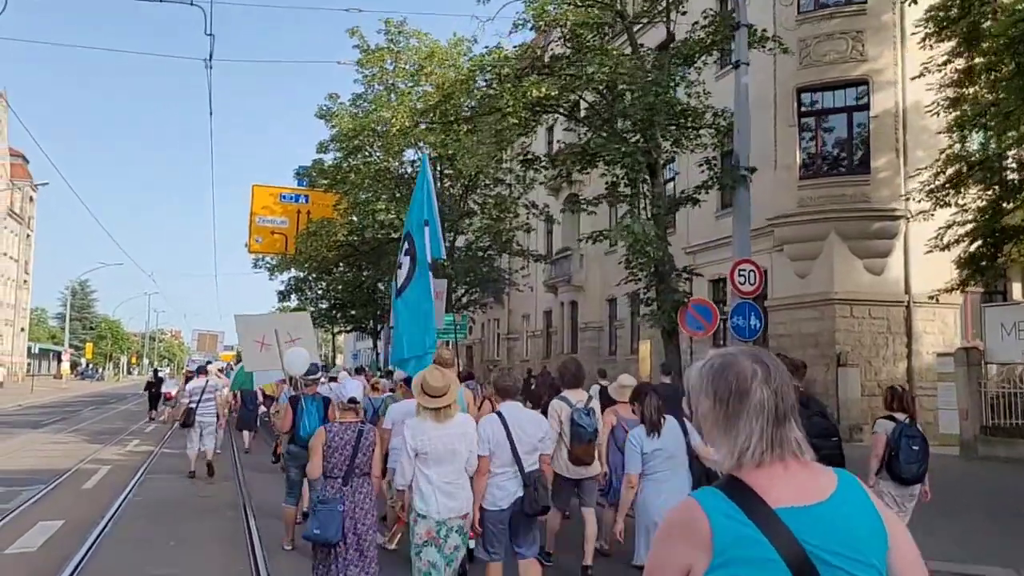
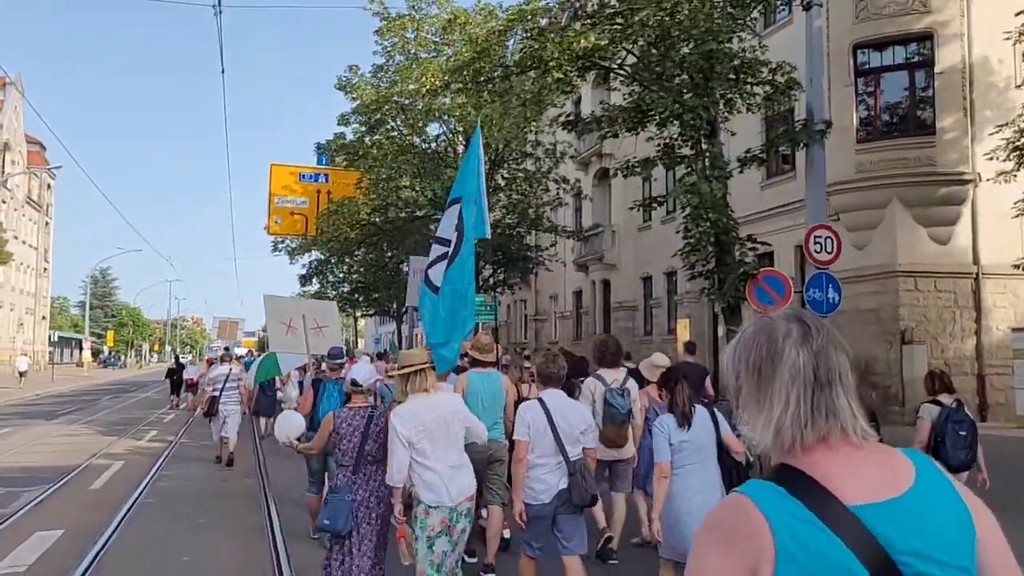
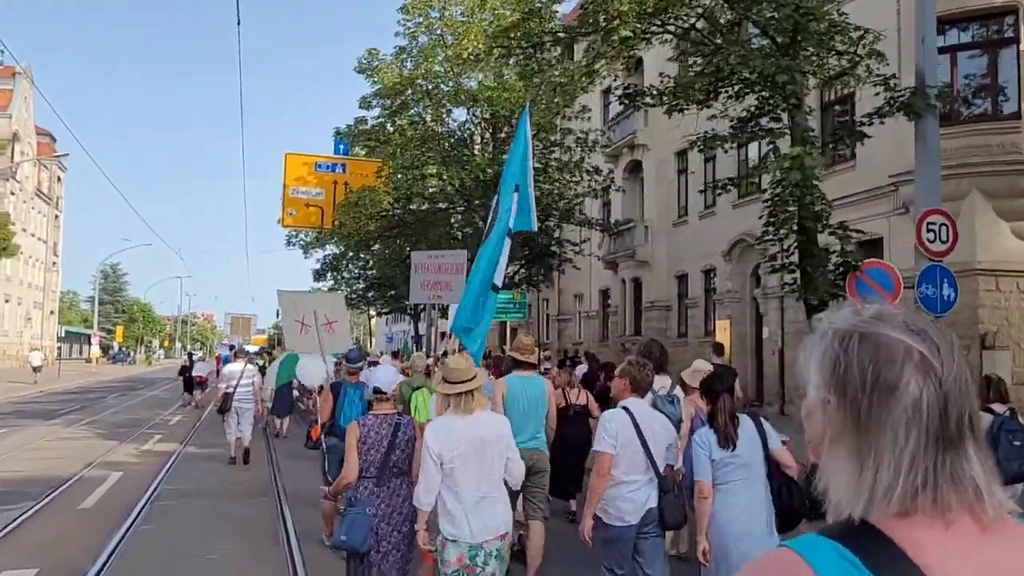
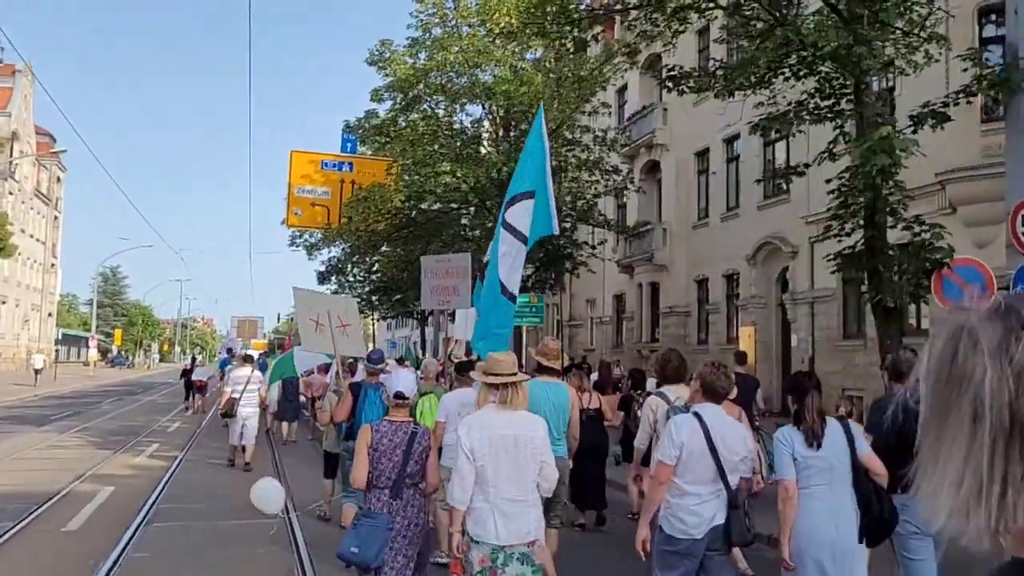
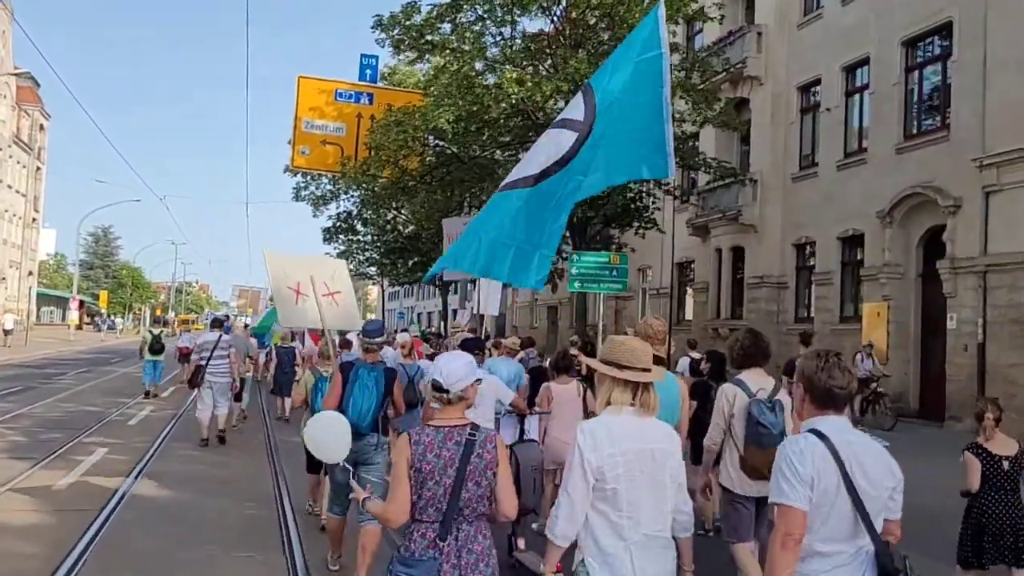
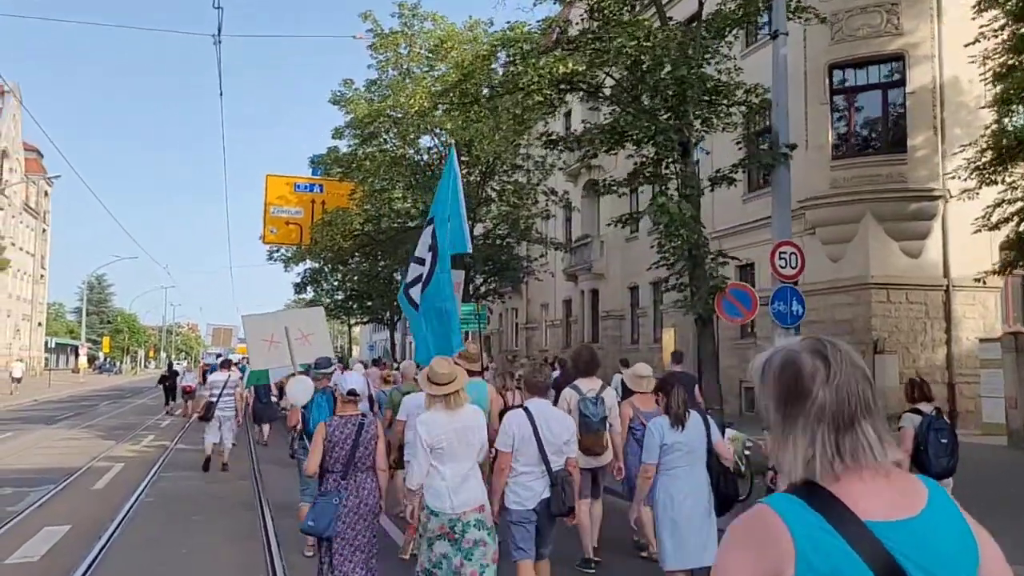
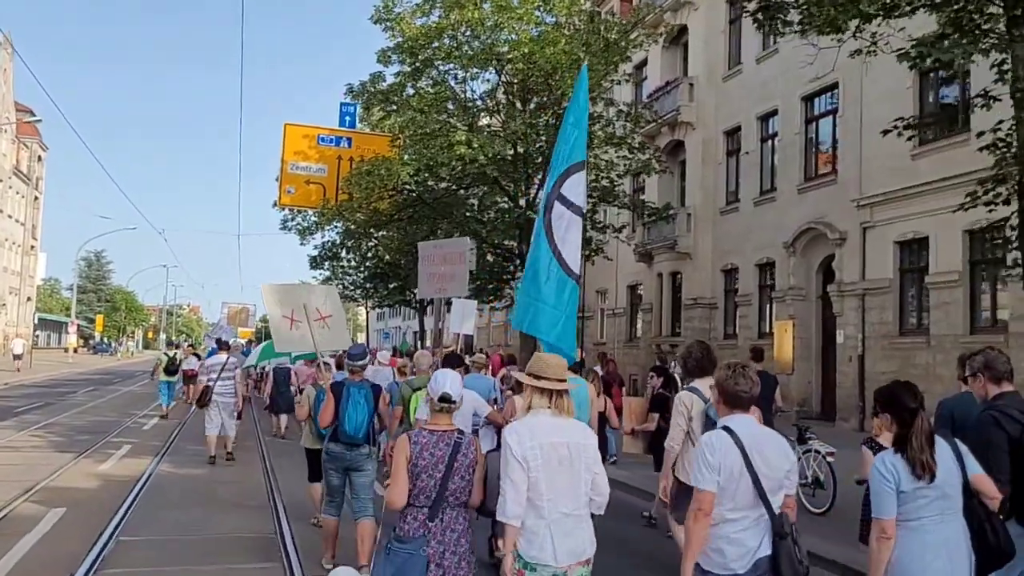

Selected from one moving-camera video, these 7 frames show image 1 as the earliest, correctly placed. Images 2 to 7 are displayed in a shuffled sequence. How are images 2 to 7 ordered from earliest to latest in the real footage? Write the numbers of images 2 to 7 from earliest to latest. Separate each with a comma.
6, 2, 3, 4, 7, 5
